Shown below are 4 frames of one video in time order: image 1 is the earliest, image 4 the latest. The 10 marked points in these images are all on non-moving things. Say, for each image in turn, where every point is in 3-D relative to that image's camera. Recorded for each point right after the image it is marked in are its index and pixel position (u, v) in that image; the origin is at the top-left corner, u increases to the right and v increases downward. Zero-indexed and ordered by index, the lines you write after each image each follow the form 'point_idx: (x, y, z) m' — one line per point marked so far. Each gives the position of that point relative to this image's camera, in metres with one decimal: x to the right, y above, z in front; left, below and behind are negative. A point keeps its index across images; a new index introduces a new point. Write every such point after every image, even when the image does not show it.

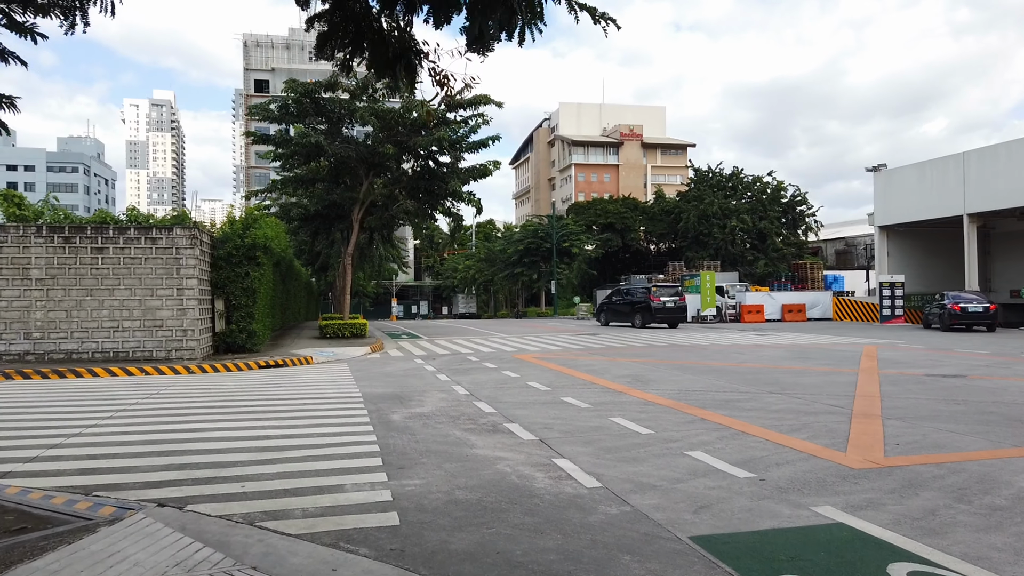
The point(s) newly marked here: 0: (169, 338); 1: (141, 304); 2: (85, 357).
0: (-8.1, -1.2, +18.0) m
1: (-8.7, -0.4, +17.9) m
2: (-9.8, -1.6, +17.5) m
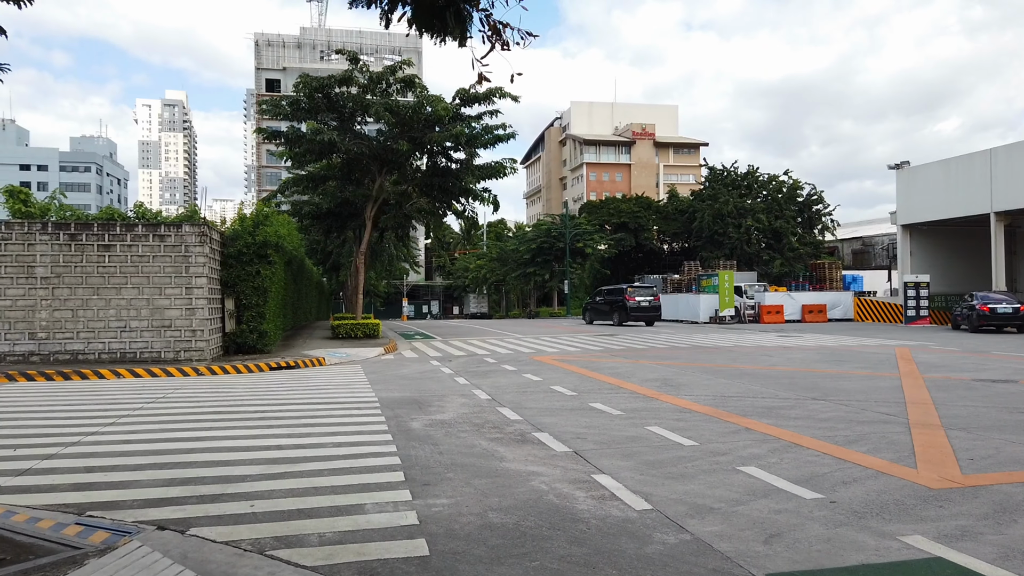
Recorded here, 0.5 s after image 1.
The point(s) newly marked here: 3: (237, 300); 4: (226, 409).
0: (-7.7, -1.1, +17.5) m
1: (-8.3, -0.4, +17.3) m
2: (-9.4, -1.5, +16.9) m
3: (-7.1, -0.3, +19.7) m
4: (-4.4, -1.8, +11.7) m
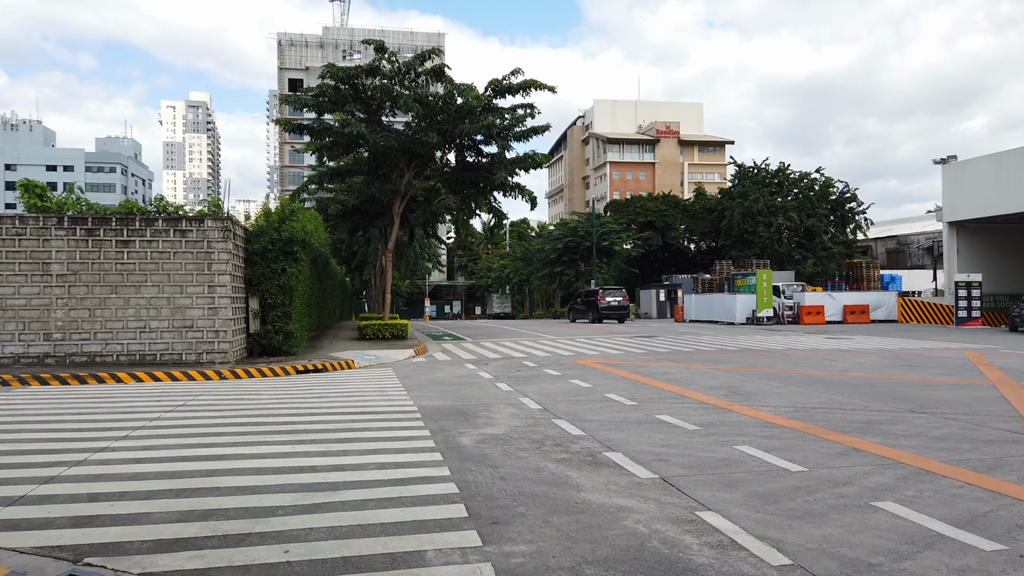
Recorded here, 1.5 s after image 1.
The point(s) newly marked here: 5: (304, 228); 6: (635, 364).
0: (-6.8, -1.1, +16.5) m
1: (-7.4, -0.3, +16.4) m
2: (-8.5, -1.5, +16.0) m
3: (-6.2, -0.3, +18.7) m
4: (-3.6, -1.8, +10.6) m
5: (-5.4, +1.5, +19.7) m
6: (+2.7, -1.7, +16.8) m
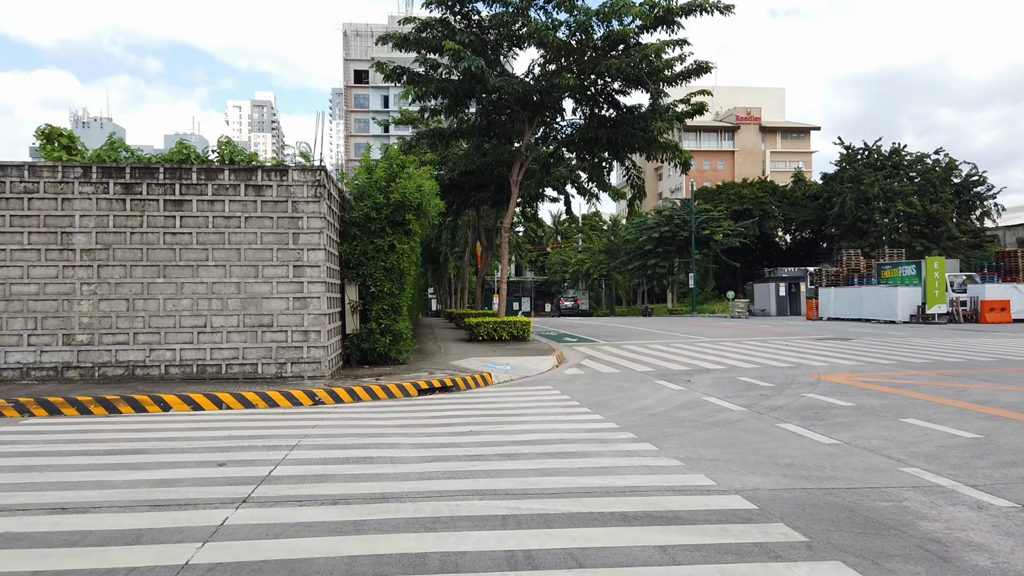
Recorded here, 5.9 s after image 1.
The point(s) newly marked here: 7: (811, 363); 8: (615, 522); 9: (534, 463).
0: (-3.5, -0.8, +11.4) m
1: (-4.1, 0.0, +11.4) m
2: (-5.2, -1.2, +11.1) m
3: (-2.7, 0.0, +13.6) m
4: (-0.8, -1.5, +5.3) m
5: (-1.8, +1.8, +14.5) m
6: (+6.0, -1.4, +11.0) m
7: (+5.6, -1.4, +14.5) m
8: (+0.5, -1.5, +4.7) m
9: (+0.1, -1.5, +6.4) m
